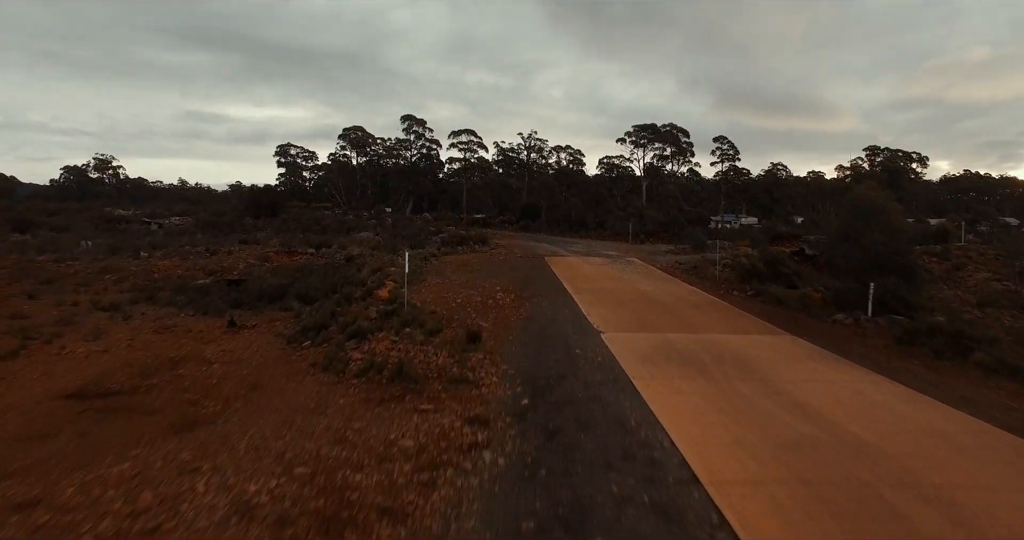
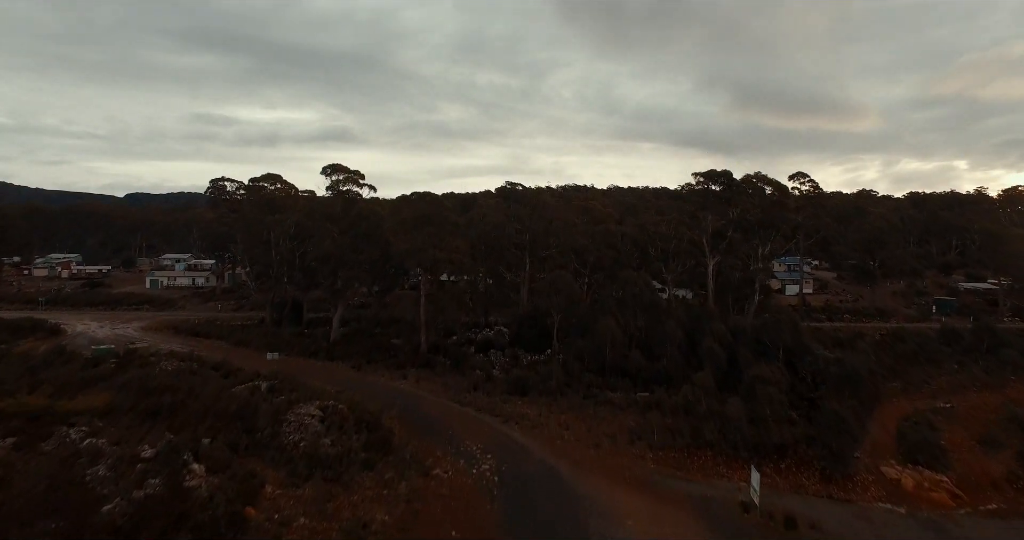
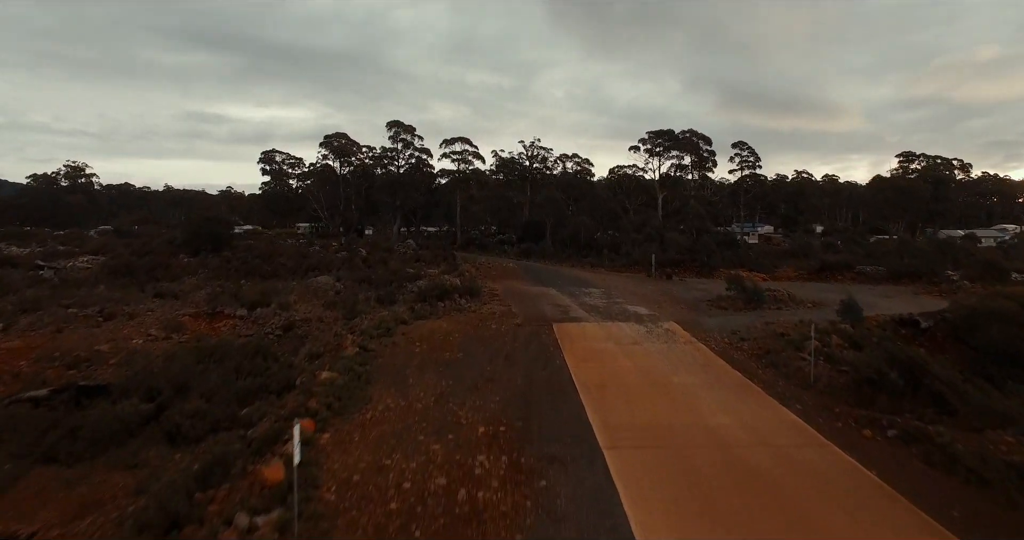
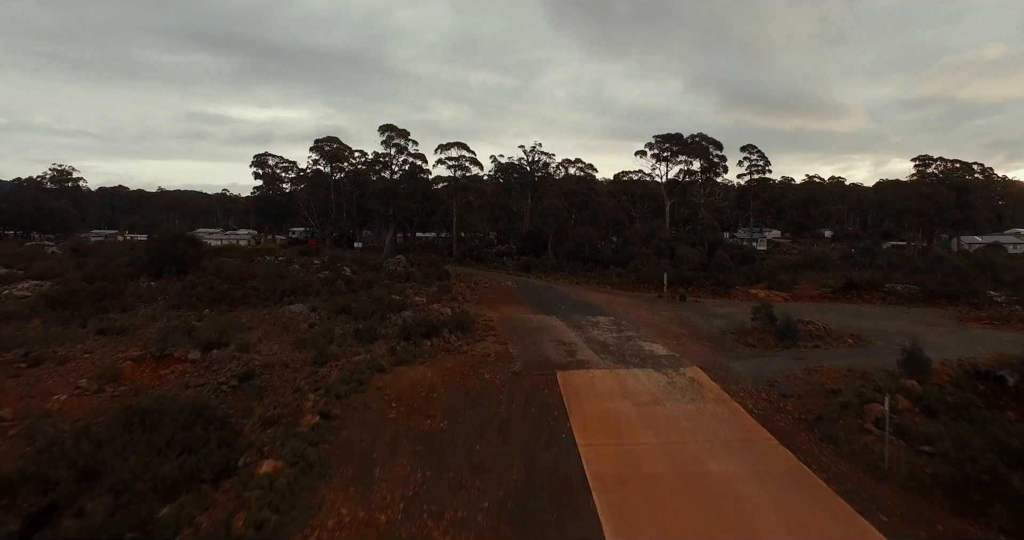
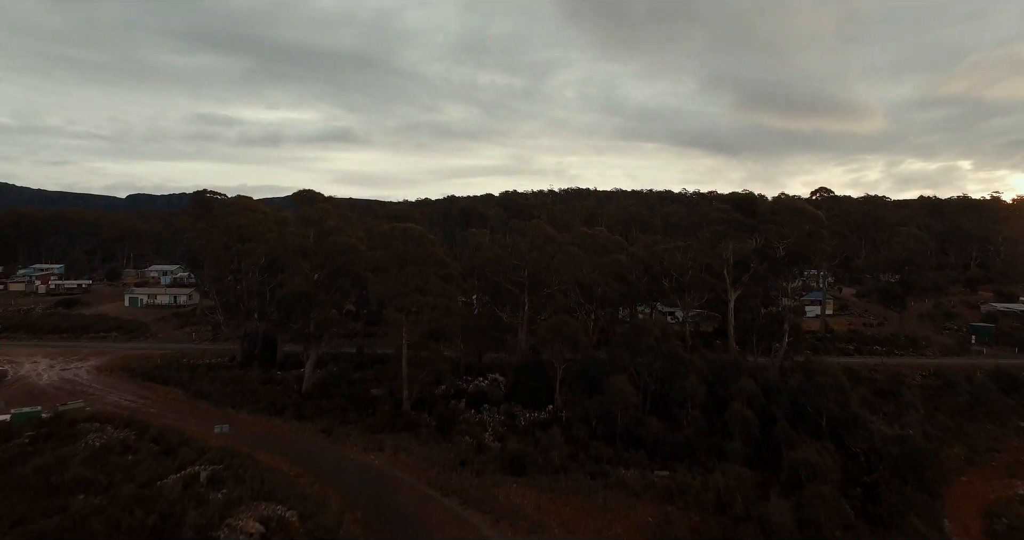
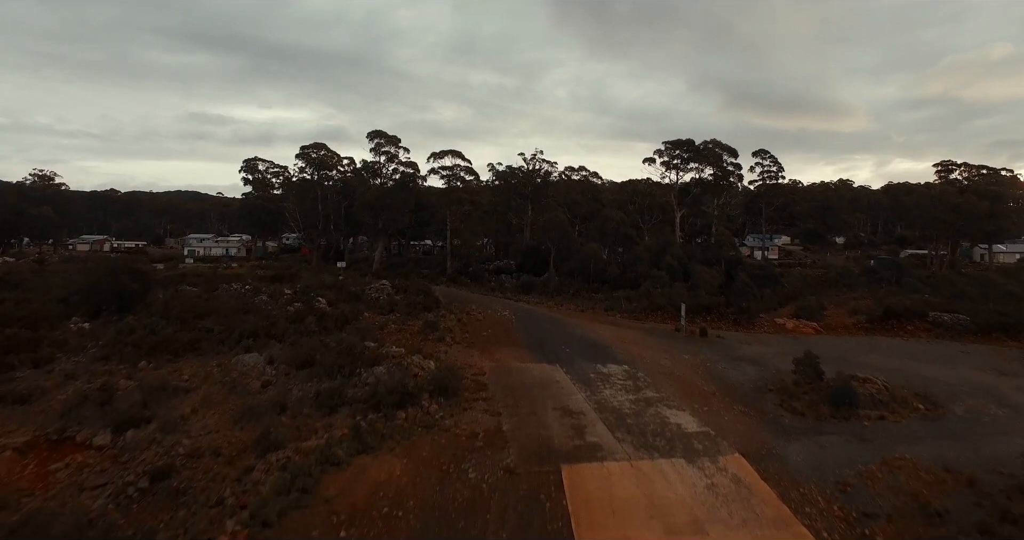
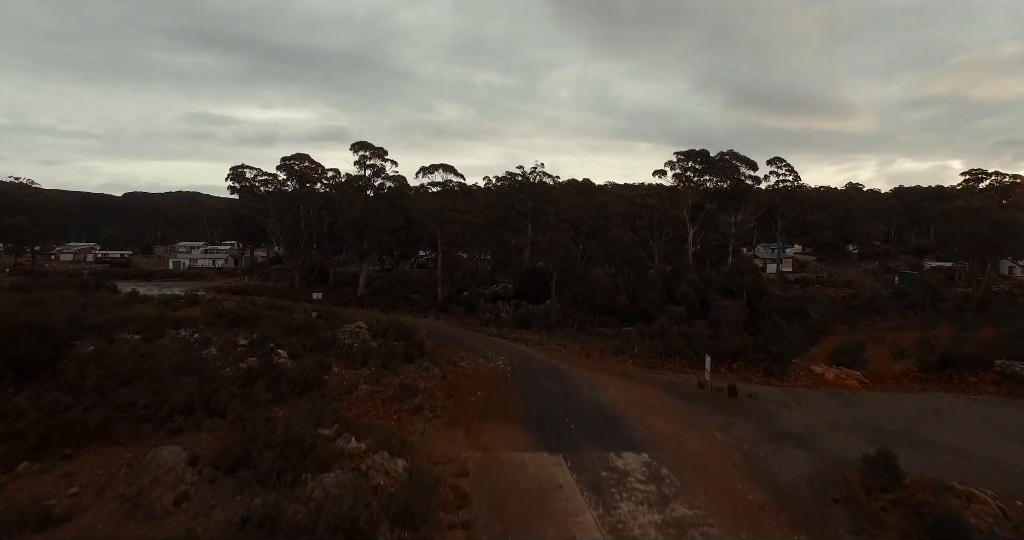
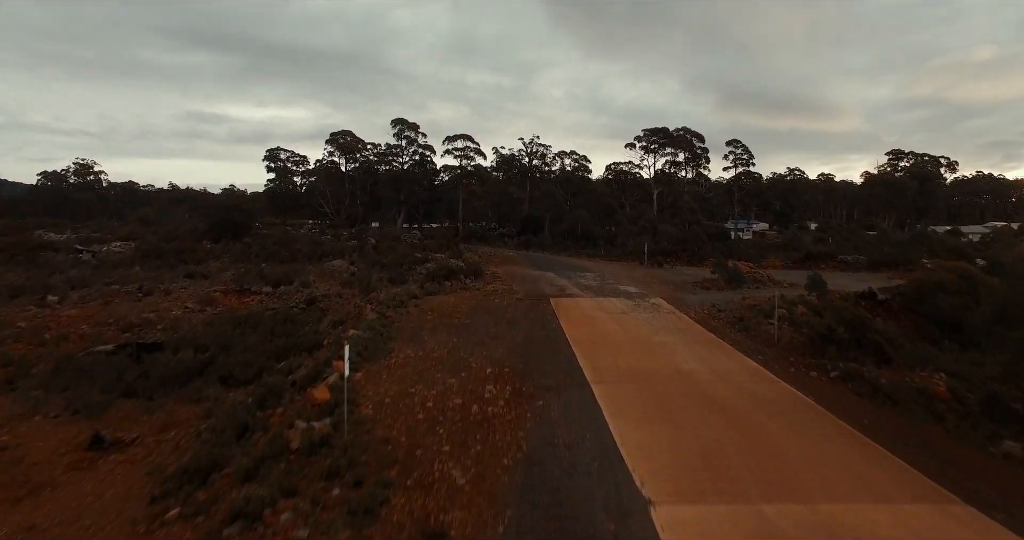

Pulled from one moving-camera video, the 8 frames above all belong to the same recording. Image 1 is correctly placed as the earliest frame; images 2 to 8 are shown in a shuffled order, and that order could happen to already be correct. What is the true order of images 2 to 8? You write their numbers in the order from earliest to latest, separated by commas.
8, 3, 4, 6, 7, 2, 5
